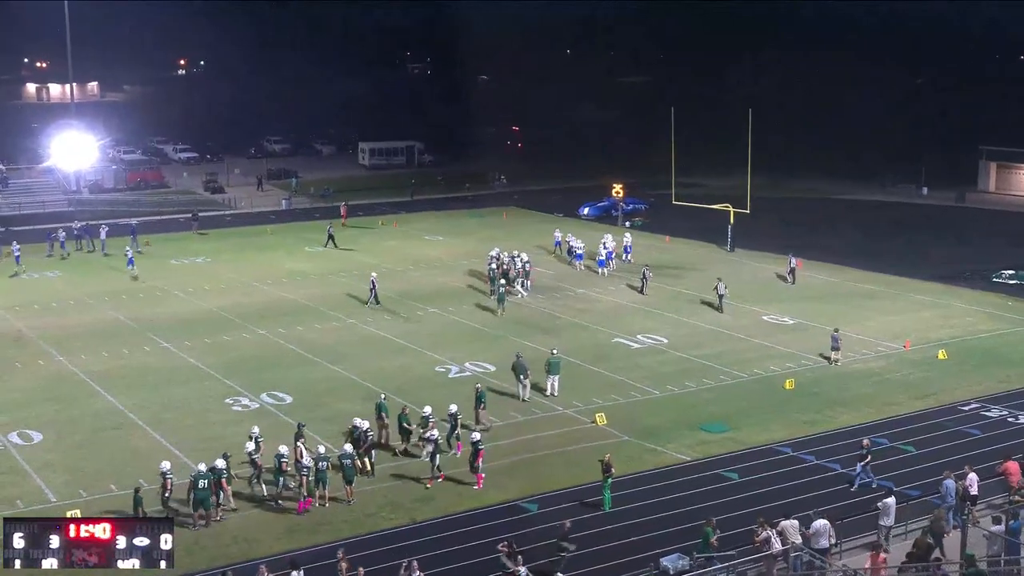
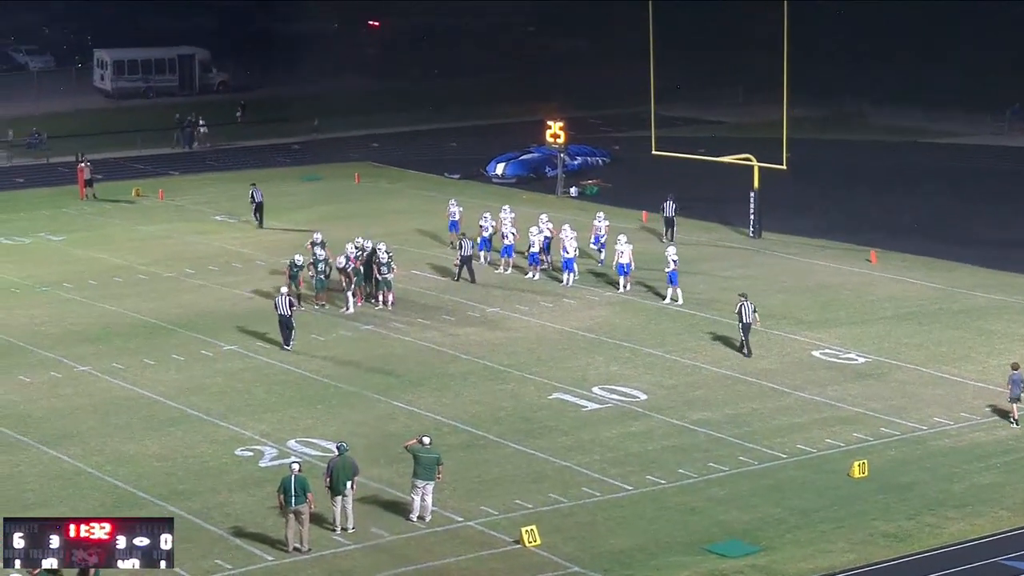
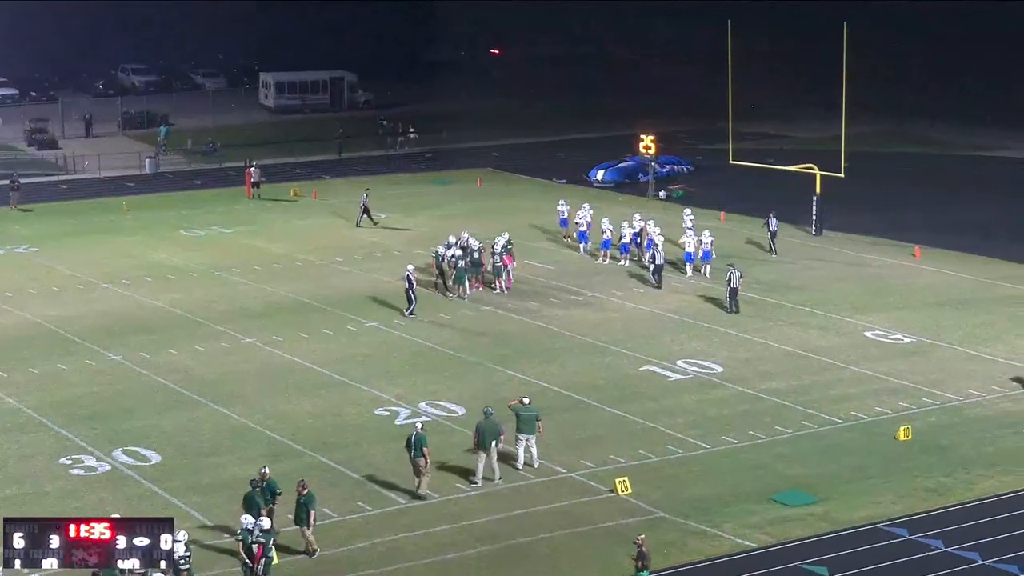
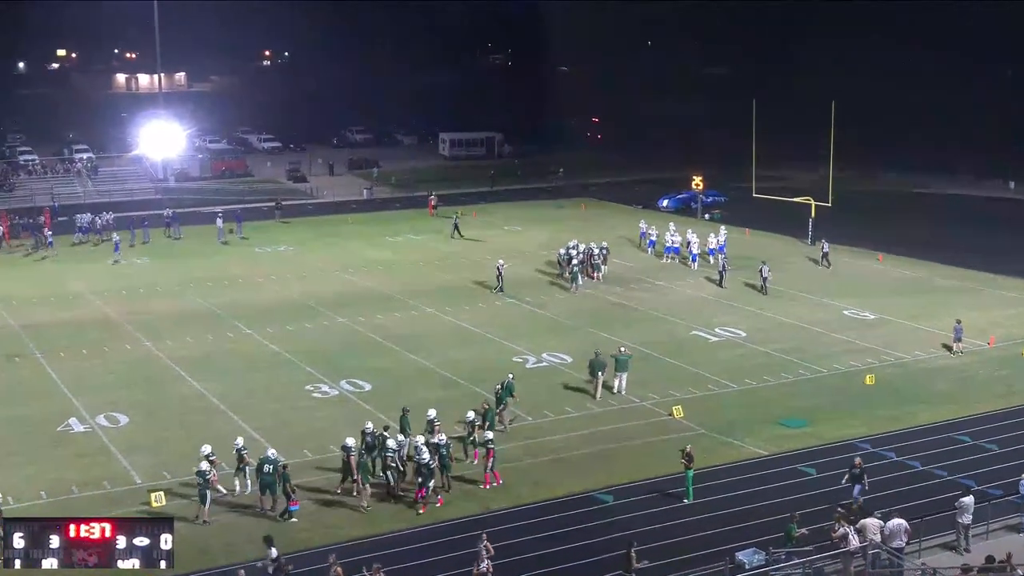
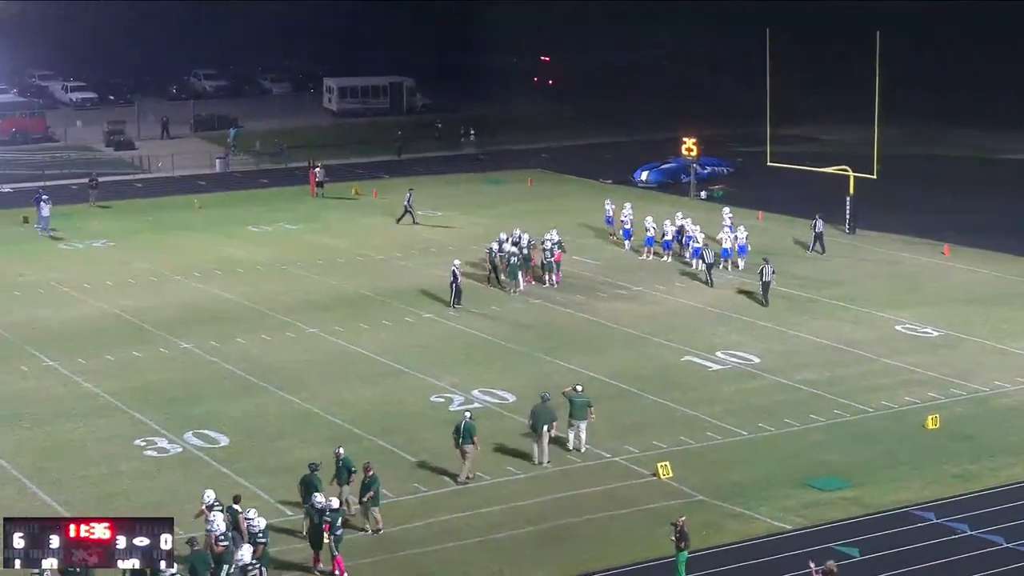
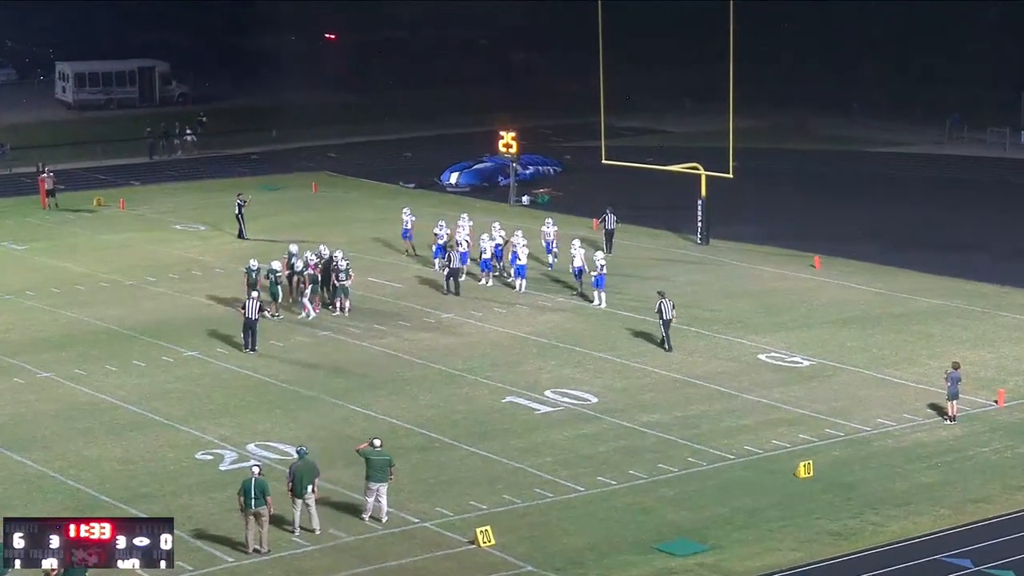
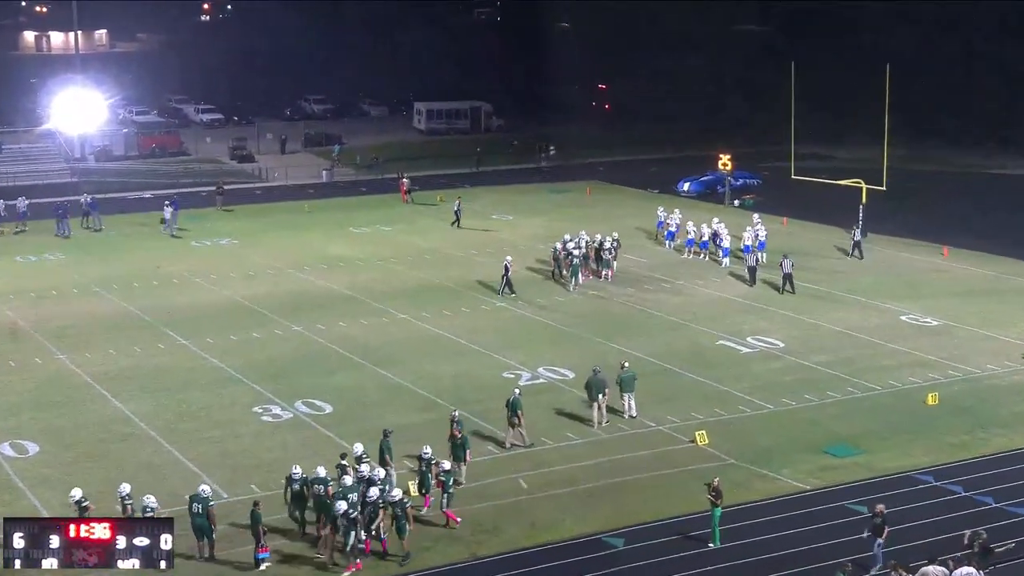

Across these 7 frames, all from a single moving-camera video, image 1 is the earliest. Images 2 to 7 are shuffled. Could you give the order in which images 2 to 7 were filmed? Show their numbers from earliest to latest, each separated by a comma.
4, 7, 5, 3, 6, 2
